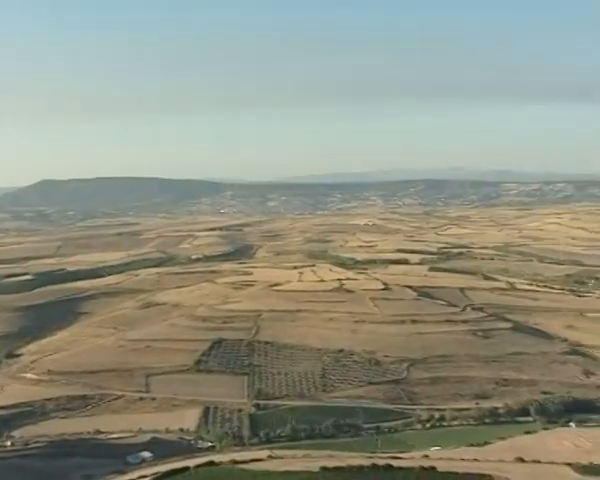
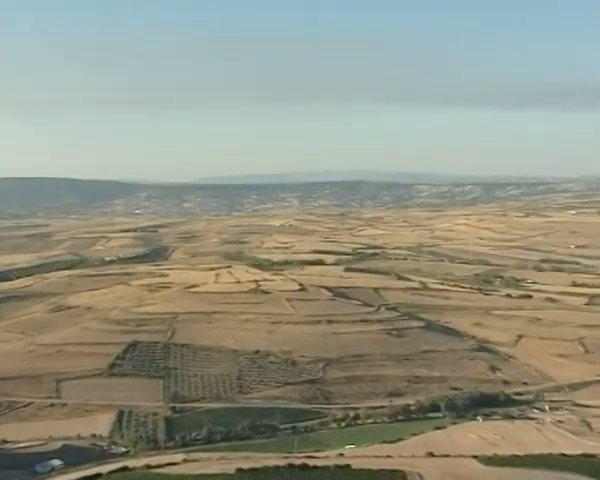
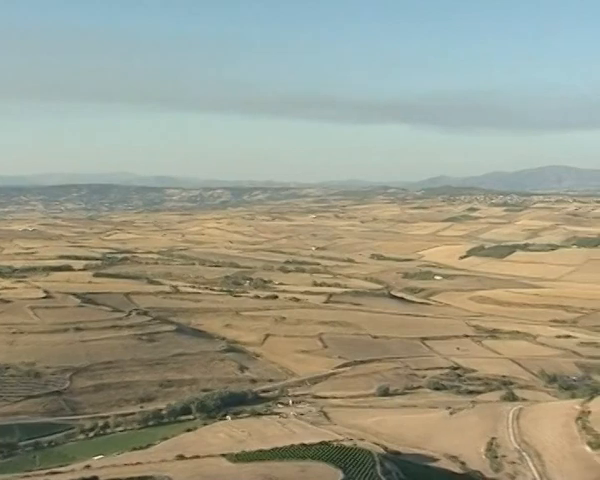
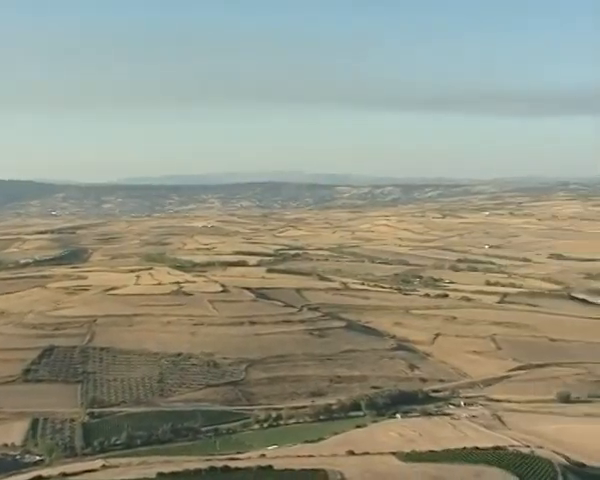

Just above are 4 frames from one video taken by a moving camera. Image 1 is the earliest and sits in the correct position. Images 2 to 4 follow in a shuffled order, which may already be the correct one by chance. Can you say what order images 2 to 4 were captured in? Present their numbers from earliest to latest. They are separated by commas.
2, 4, 3
